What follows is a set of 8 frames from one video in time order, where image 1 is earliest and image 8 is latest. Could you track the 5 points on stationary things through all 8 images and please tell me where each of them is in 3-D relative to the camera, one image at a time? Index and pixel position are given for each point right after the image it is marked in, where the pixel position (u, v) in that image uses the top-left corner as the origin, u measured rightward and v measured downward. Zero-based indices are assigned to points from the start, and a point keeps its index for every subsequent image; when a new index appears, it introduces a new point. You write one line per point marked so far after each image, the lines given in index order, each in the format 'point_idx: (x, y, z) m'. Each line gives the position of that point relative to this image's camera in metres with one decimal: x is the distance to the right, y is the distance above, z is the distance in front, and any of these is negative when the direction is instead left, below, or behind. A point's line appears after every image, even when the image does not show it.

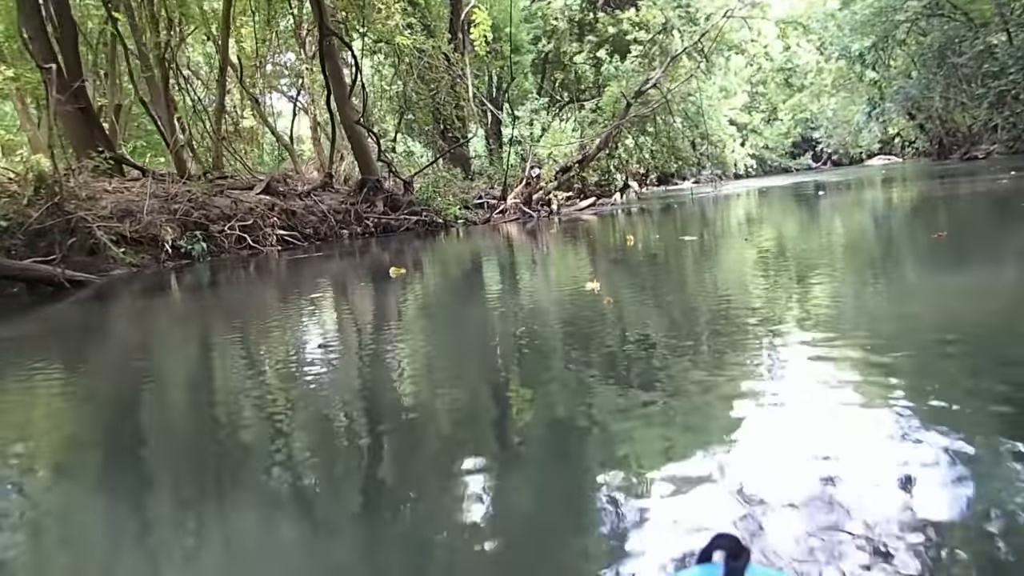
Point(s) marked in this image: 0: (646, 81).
0: (+1.9, +3.1, +11.1) m
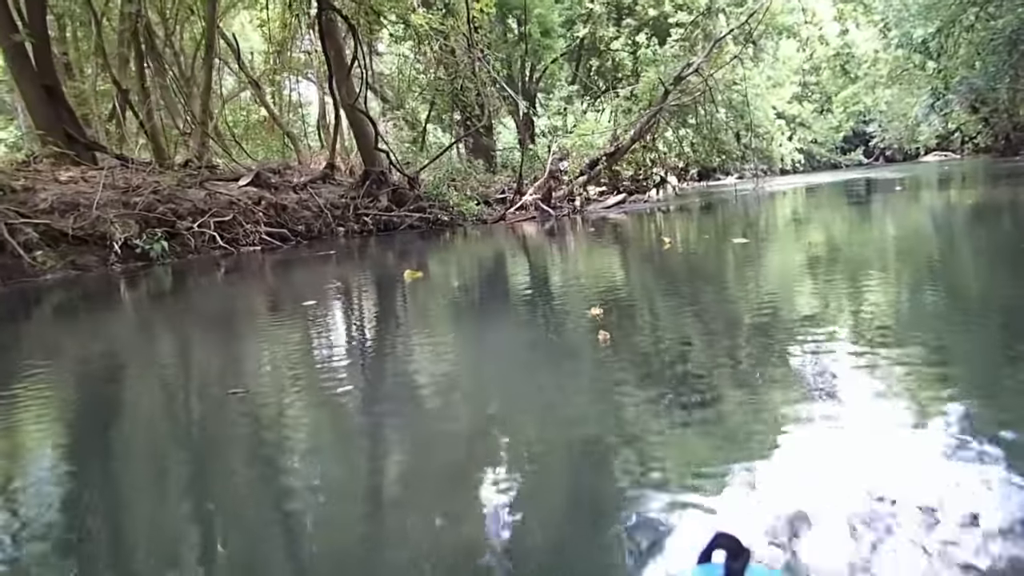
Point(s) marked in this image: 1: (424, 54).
0: (+2.4, +3.0, +10.4) m
1: (-1.2, +3.2, +10.2) m
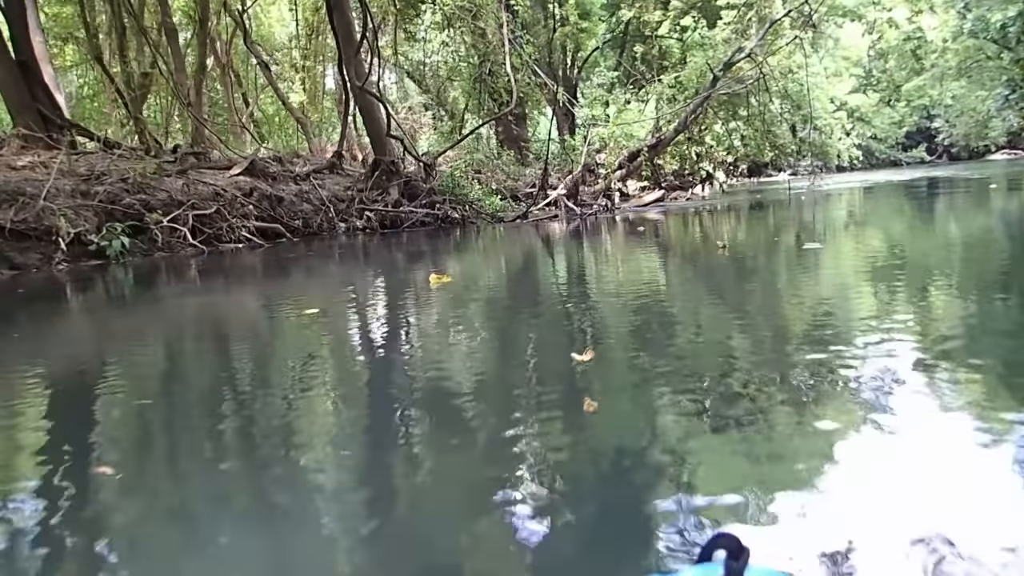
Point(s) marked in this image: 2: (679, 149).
0: (+2.9, +3.0, +9.7) m
1: (-0.7, +3.2, +9.7) m
2: (+2.5, +2.1, +11.7) m
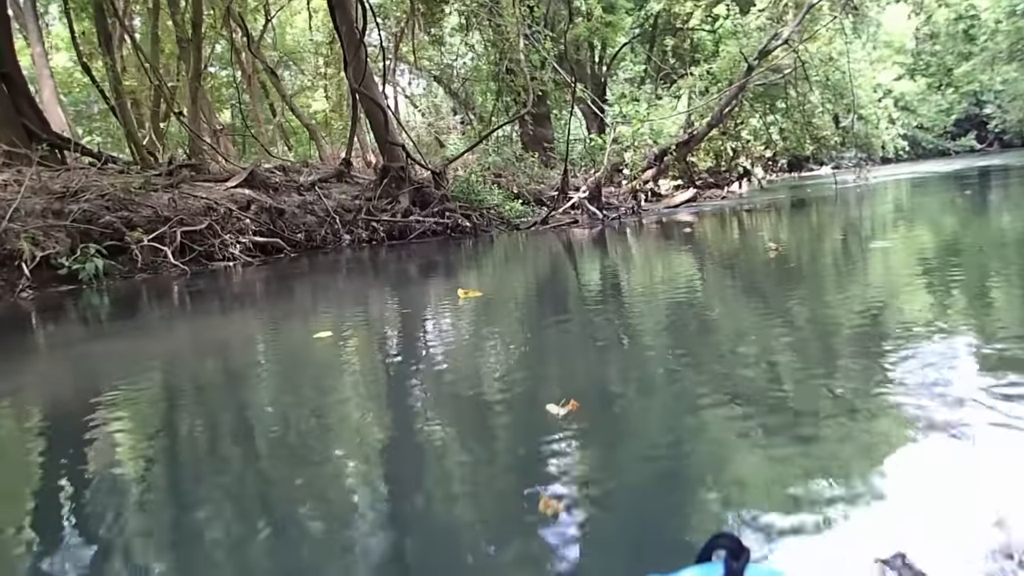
0: (+3.2, +3.0, +9.3) m
1: (-0.4, +3.1, +9.4) m
2: (+2.9, +2.1, +11.3) m
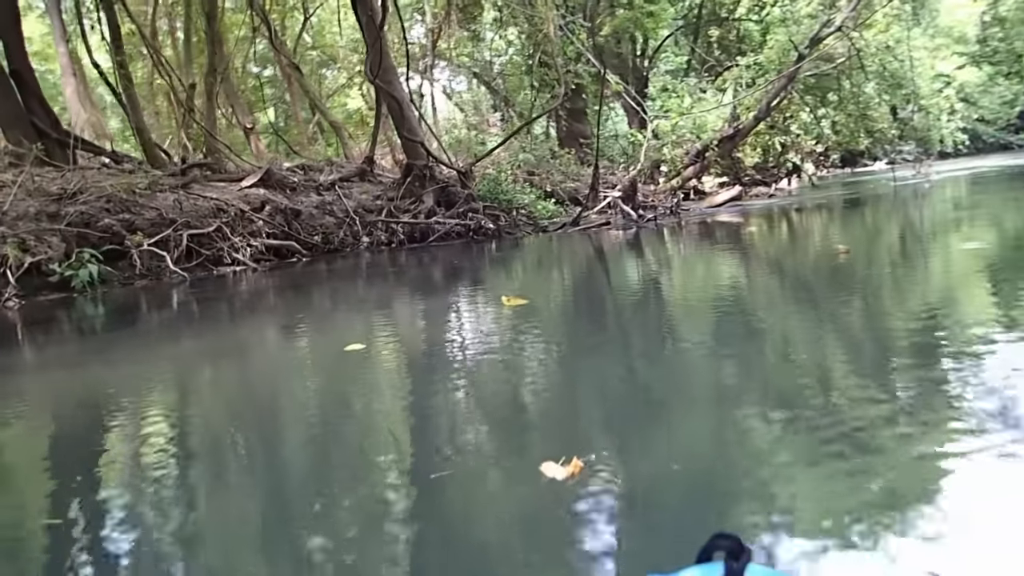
0: (+3.6, +3.0, +8.8) m
1: (+0.1, +3.1, +9.2) m
2: (+3.5, +2.1, +10.9) m
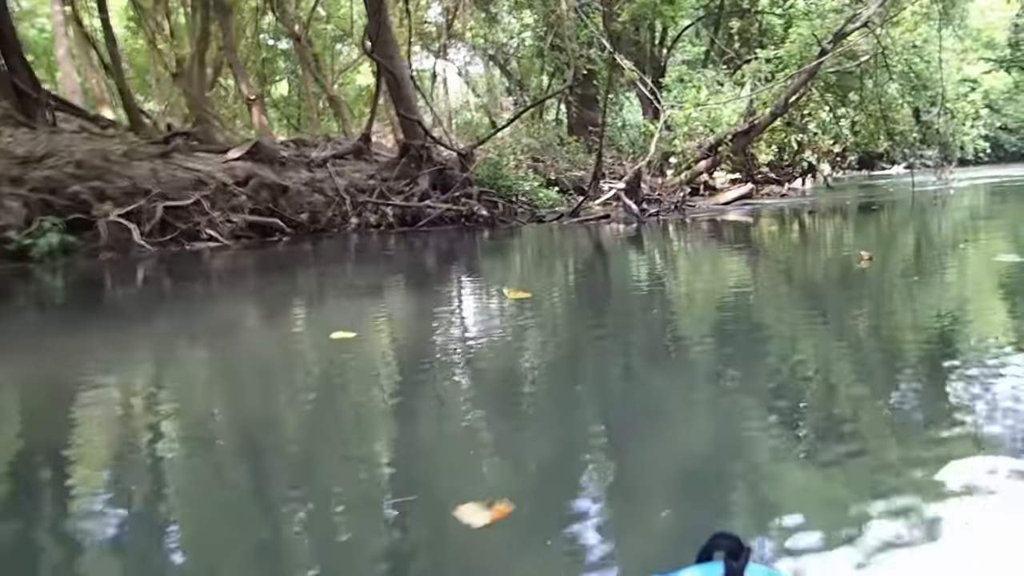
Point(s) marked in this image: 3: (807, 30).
0: (+3.8, +2.9, +8.6) m
1: (+0.3, +3.2, +9.0) m
2: (+3.6, +2.1, +10.6) m
3: (+3.5, +3.0, +9.2) m
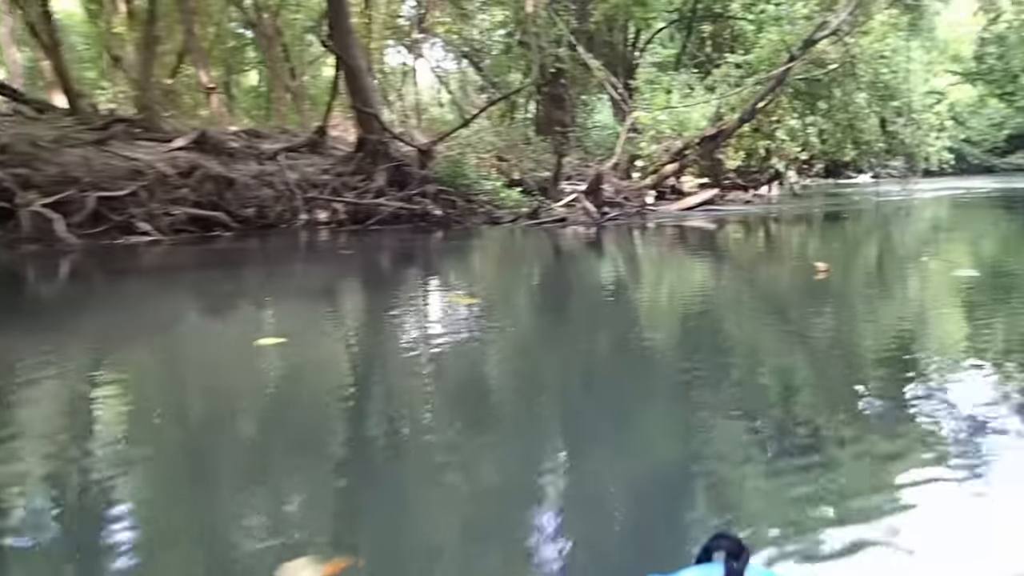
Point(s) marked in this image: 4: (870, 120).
0: (+3.5, +2.8, +8.6) m
1: (-0.1, +3.2, +8.9) m
2: (+3.2, +2.0, +10.7) m
3: (+3.2, +3.0, +9.2) m
4: (+4.7, +2.2, +10.3) m
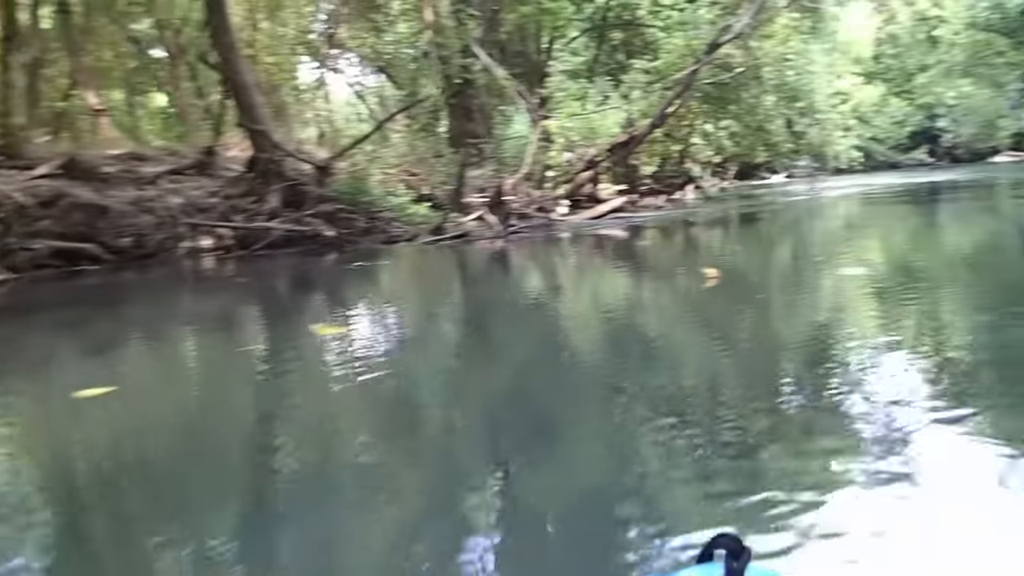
0: (+2.5, +2.8, +8.7) m
1: (-1.1, +3.0, +8.7) m
2: (+2.1, +2.0, +10.8) m
3: (+2.1, +2.9, +9.4) m
4: (+3.6, +2.2, +10.5) m
